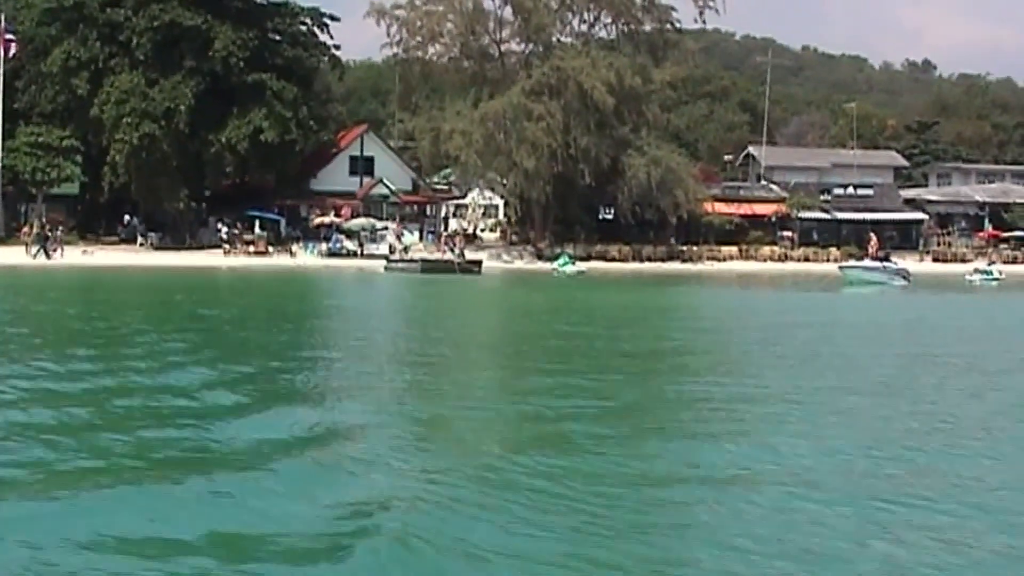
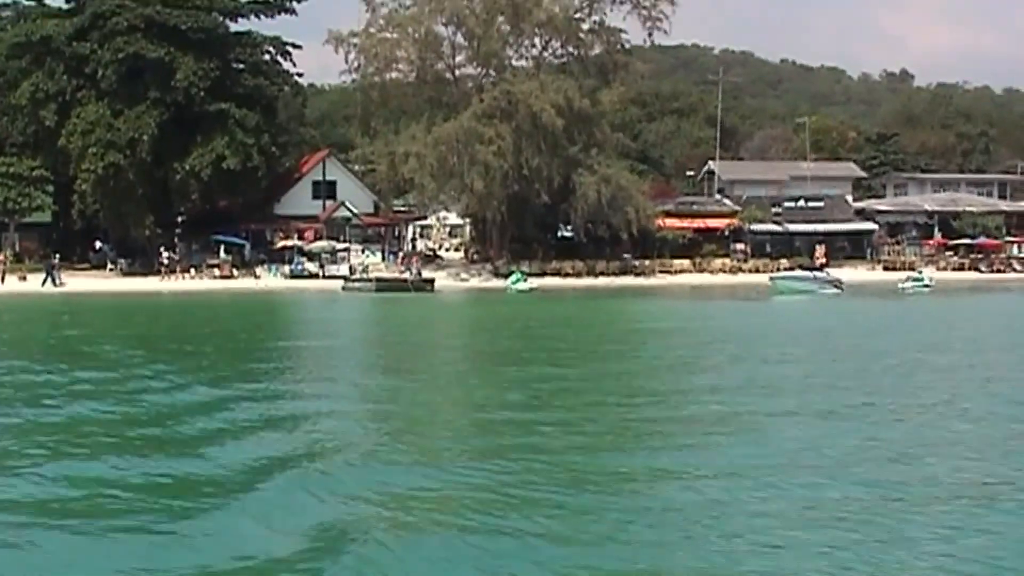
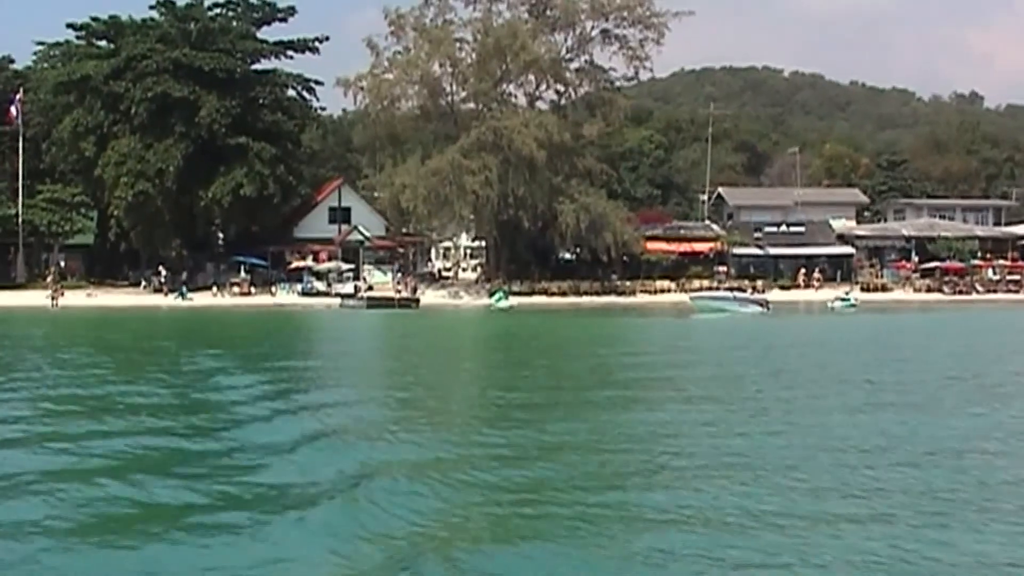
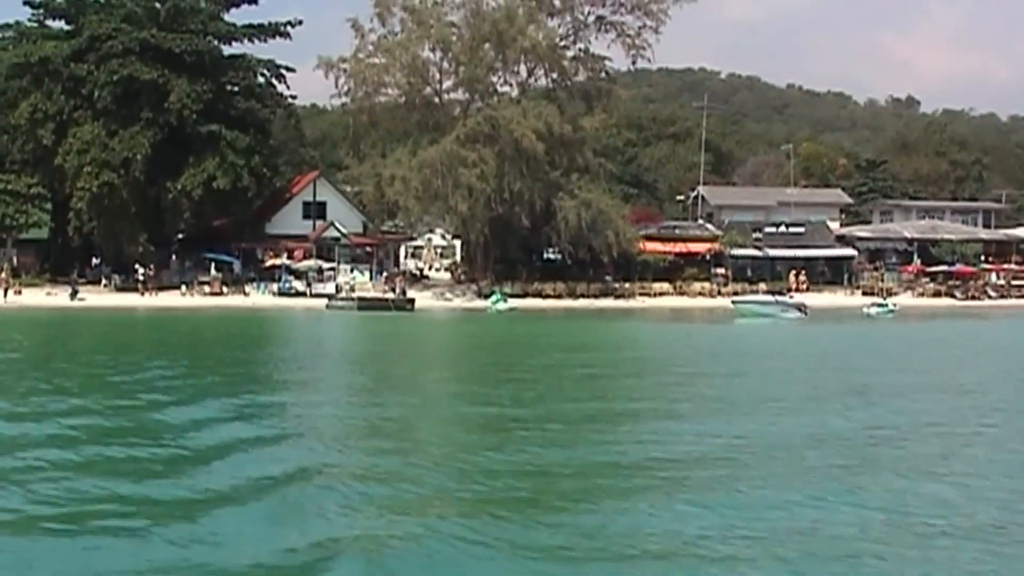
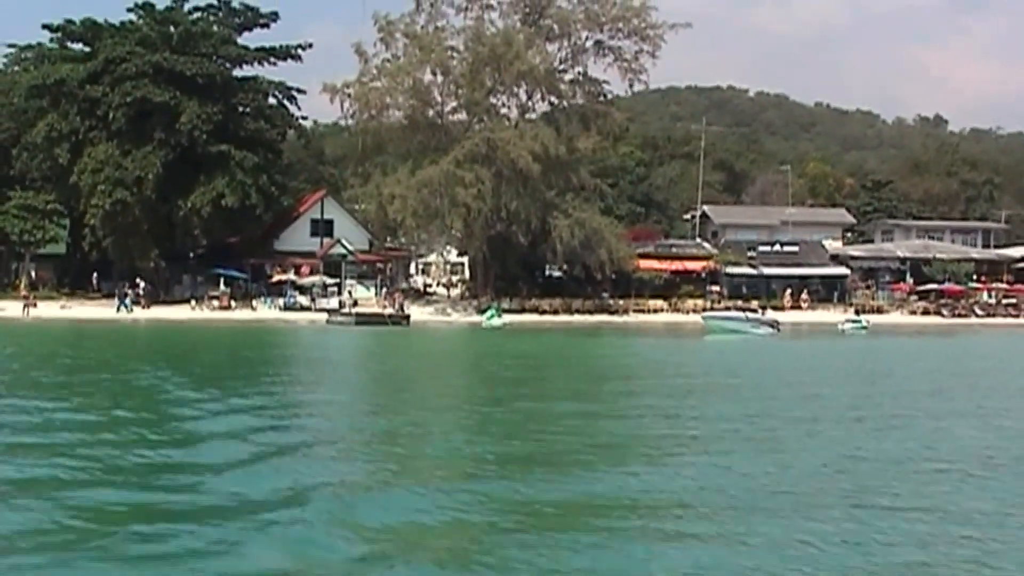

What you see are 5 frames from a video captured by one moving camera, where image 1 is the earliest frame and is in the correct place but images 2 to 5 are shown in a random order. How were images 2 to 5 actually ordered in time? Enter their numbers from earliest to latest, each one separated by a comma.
2, 4, 5, 3
